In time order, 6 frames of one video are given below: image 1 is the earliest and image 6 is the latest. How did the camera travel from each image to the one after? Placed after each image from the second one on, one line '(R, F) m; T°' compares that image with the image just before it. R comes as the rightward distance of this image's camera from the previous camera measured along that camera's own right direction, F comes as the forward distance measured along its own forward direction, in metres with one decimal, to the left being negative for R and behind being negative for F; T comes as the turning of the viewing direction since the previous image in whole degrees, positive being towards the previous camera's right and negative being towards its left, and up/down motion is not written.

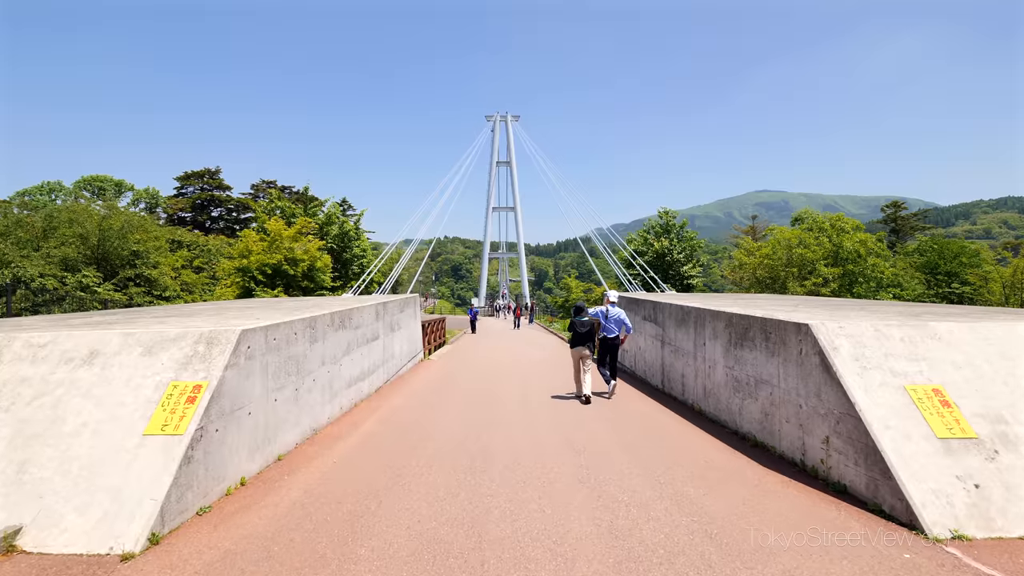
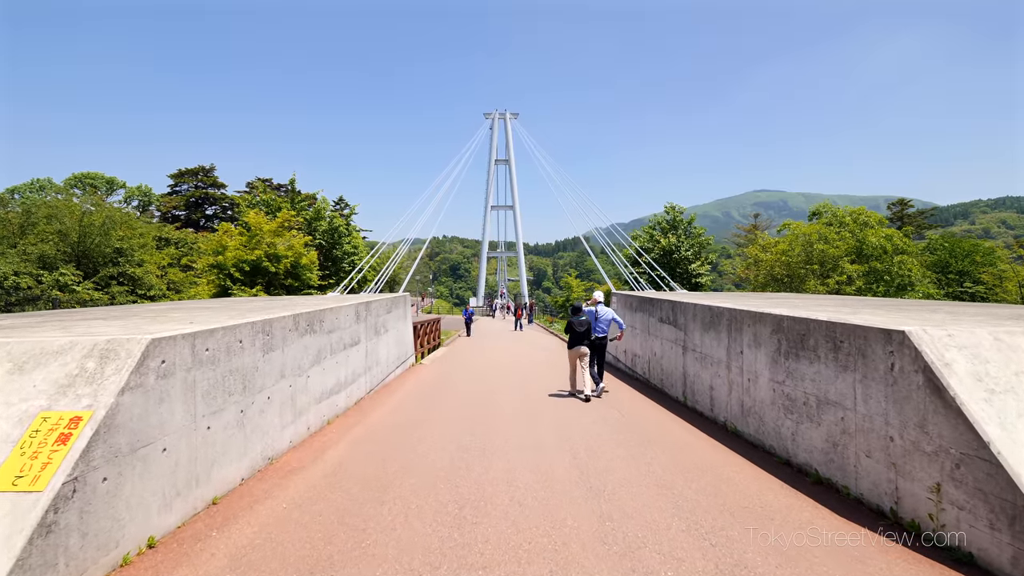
(0.0, +1.1) m; 0°
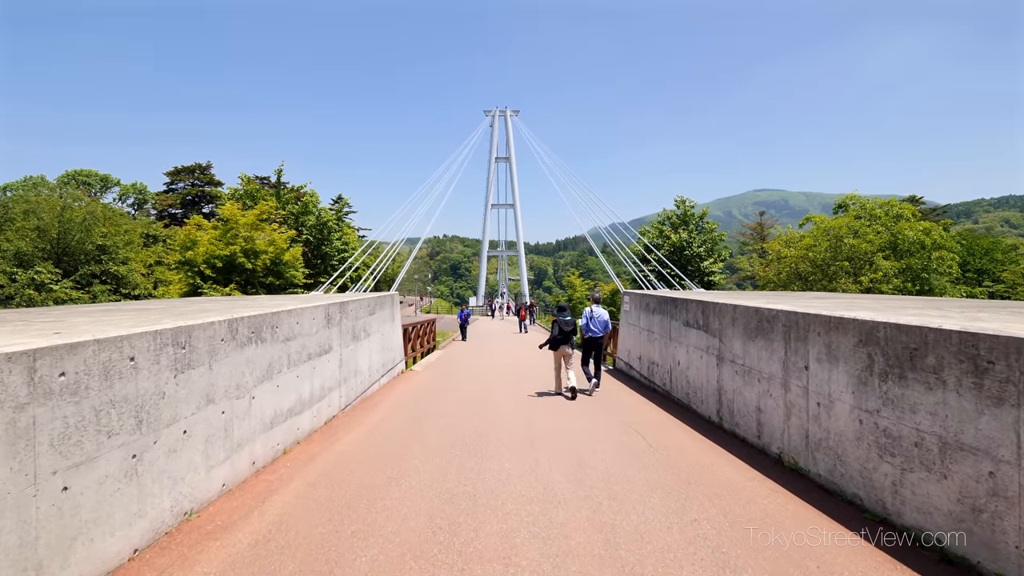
(0.0, +1.3) m; 0°
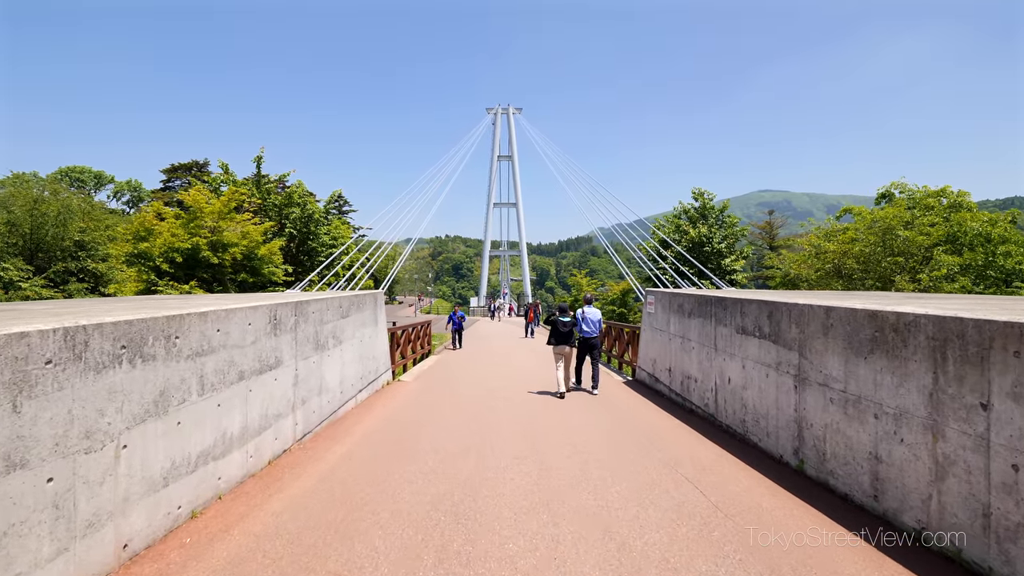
(0.0, +1.6) m; 0°
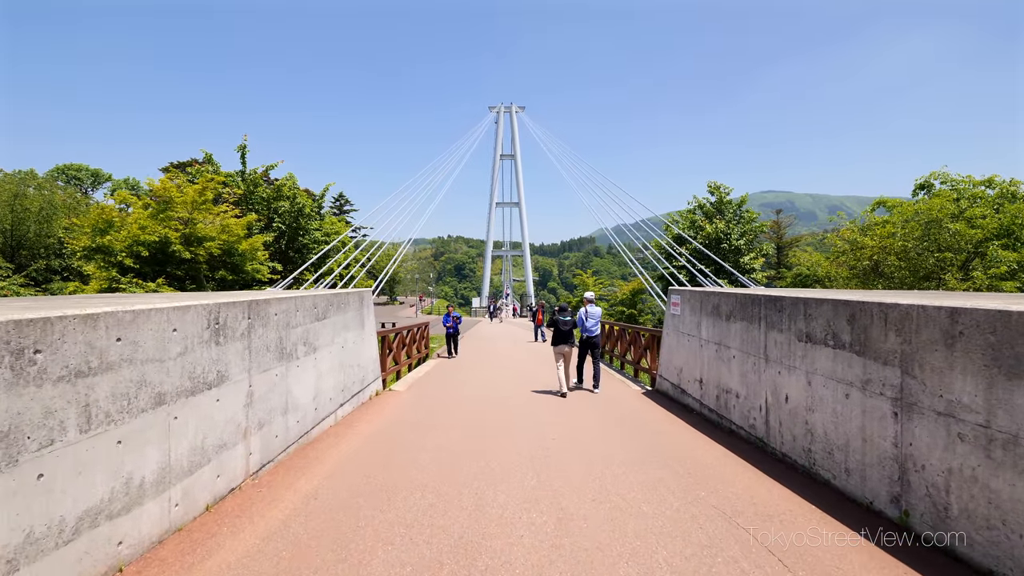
(0.0, +1.1) m; 0°
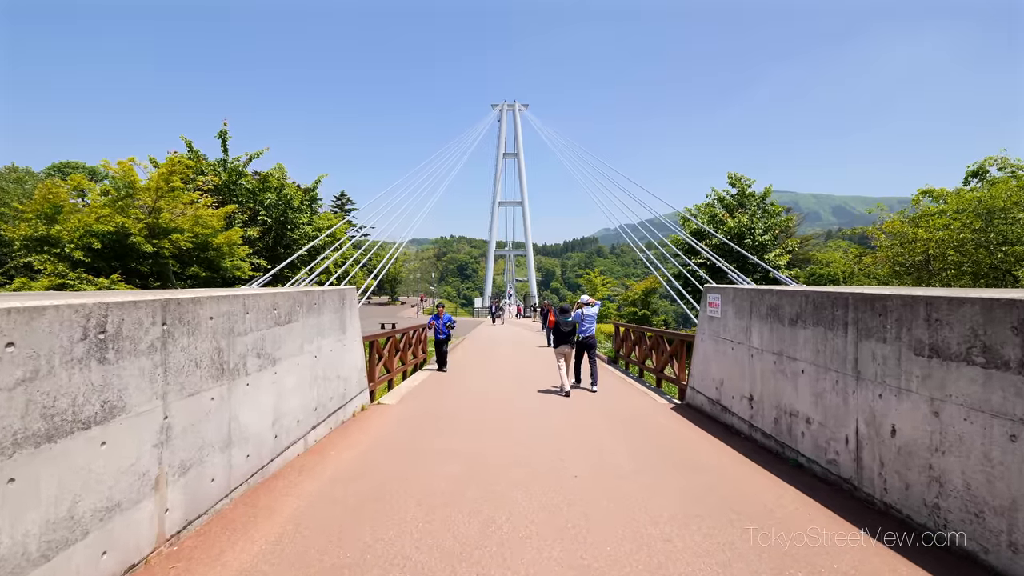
(-0.1, +1.2) m; 0°
